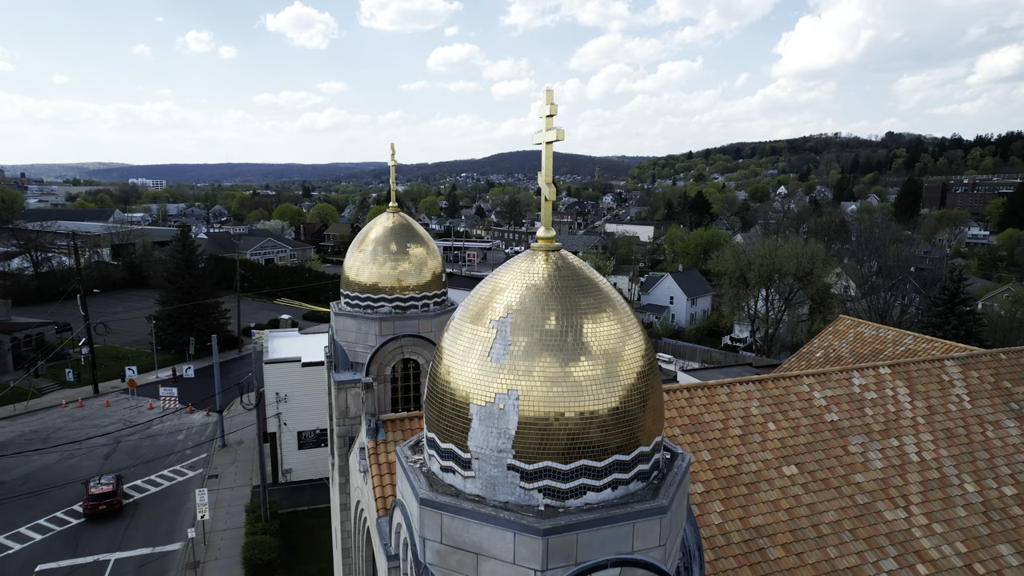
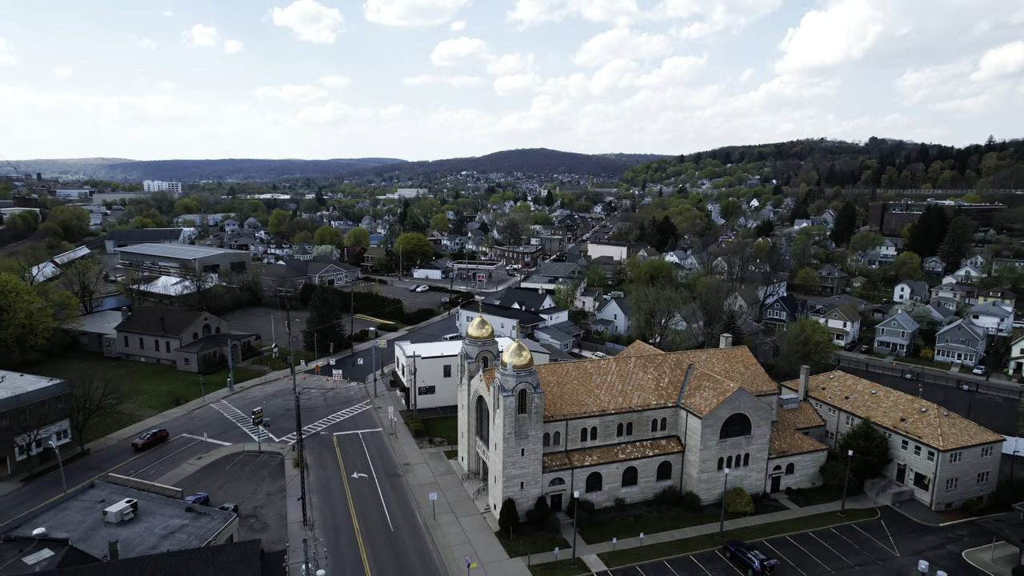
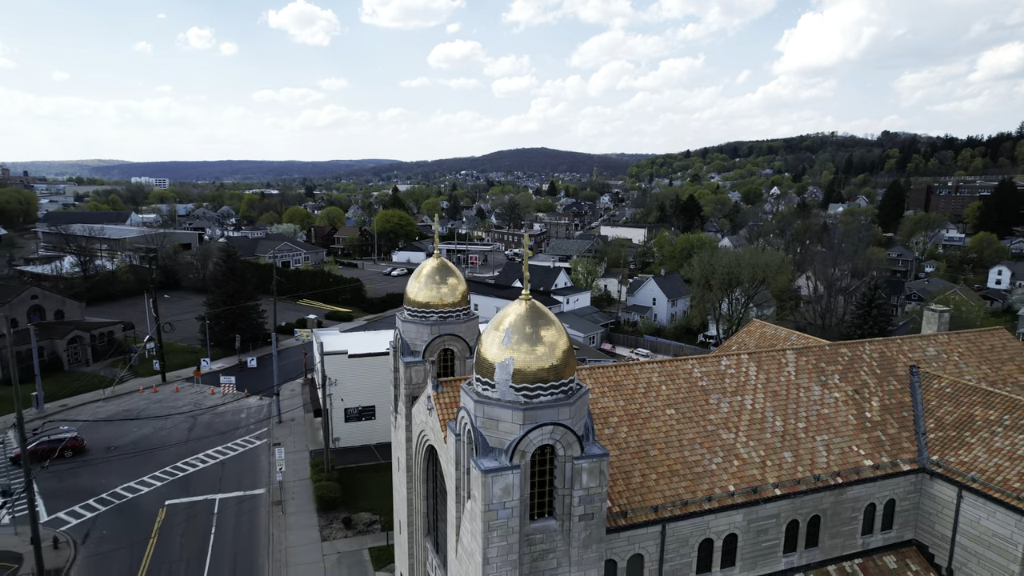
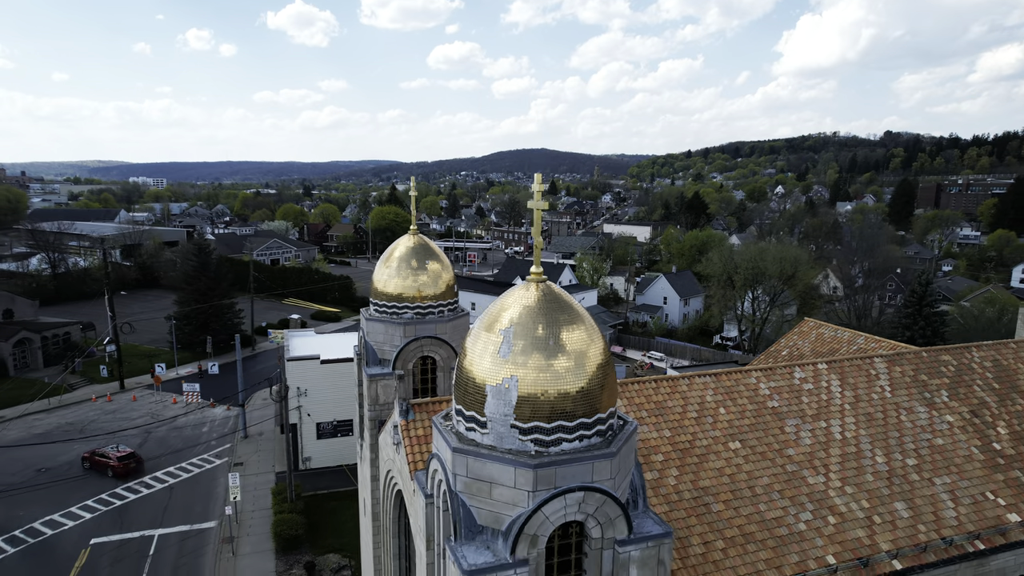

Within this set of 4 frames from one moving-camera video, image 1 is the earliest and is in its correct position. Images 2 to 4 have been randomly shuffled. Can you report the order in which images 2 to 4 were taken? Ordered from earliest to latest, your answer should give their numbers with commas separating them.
4, 3, 2
